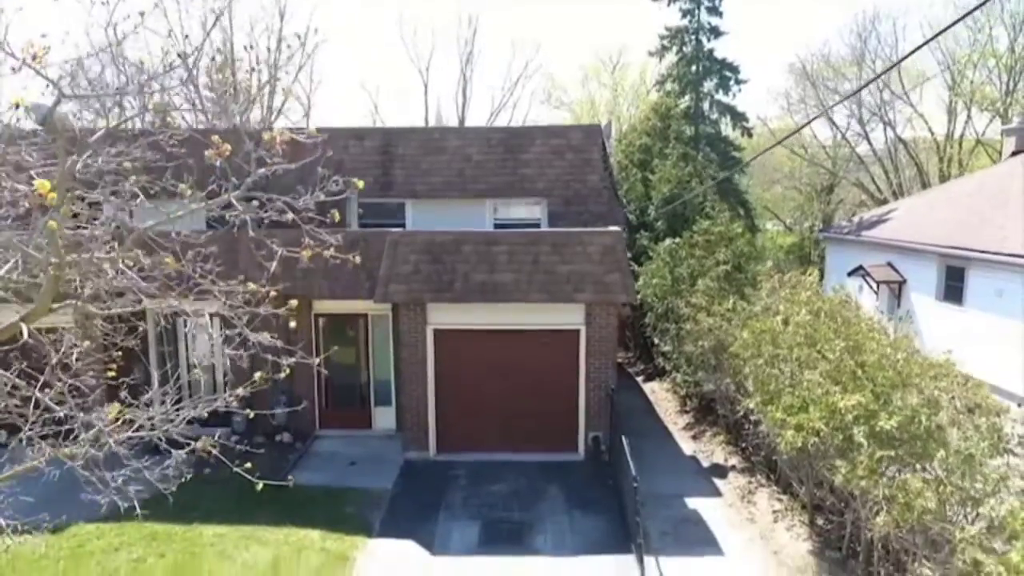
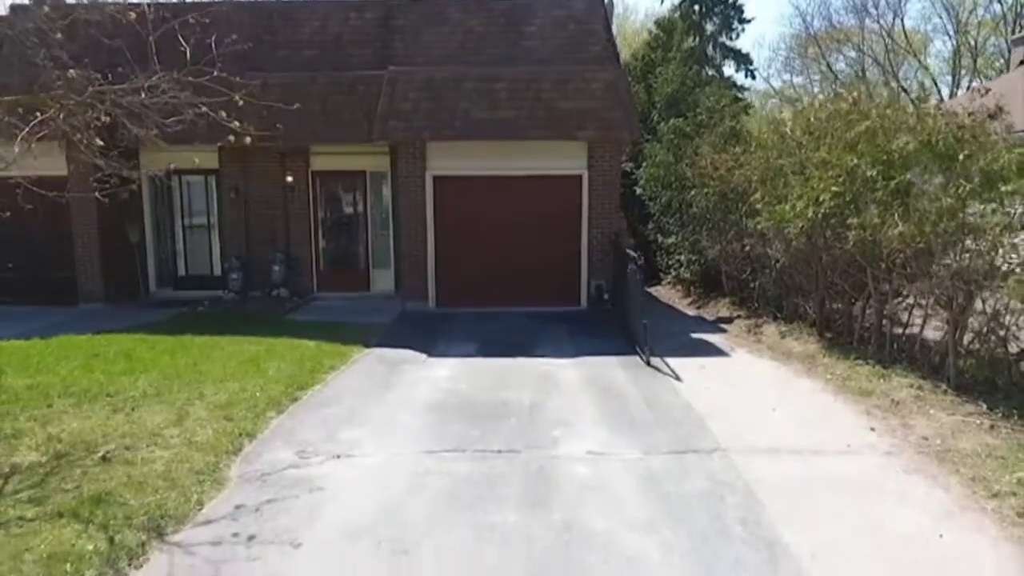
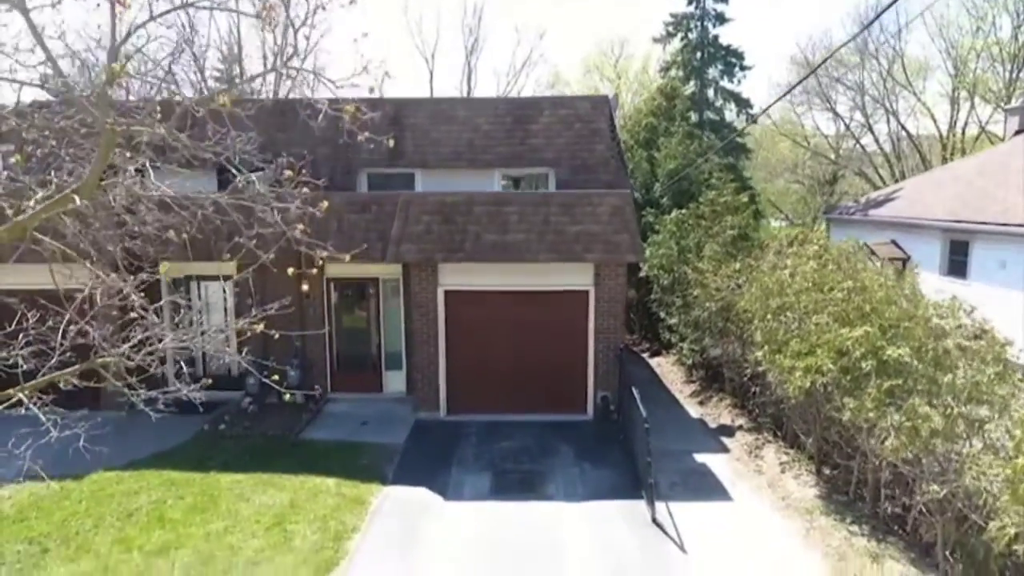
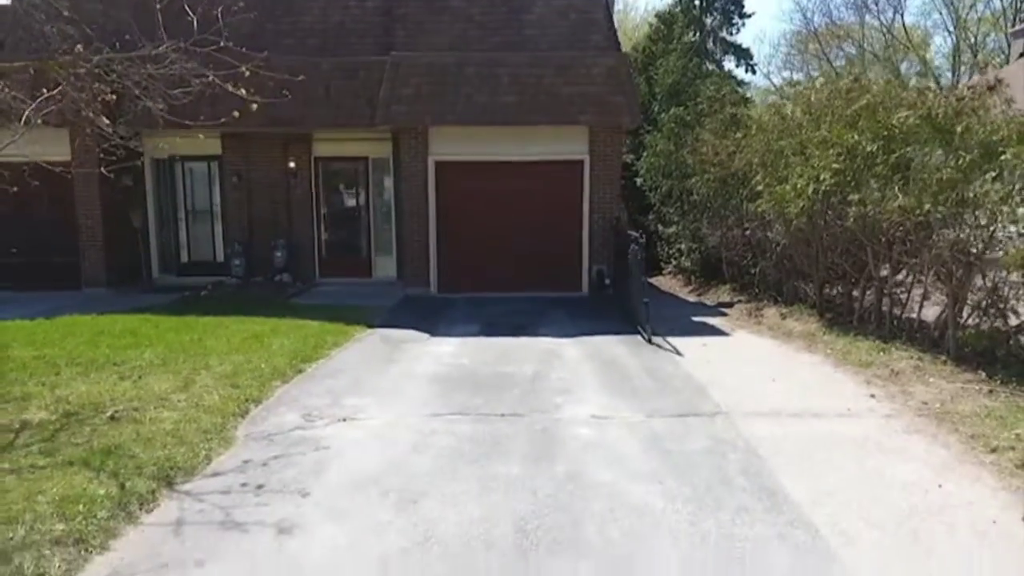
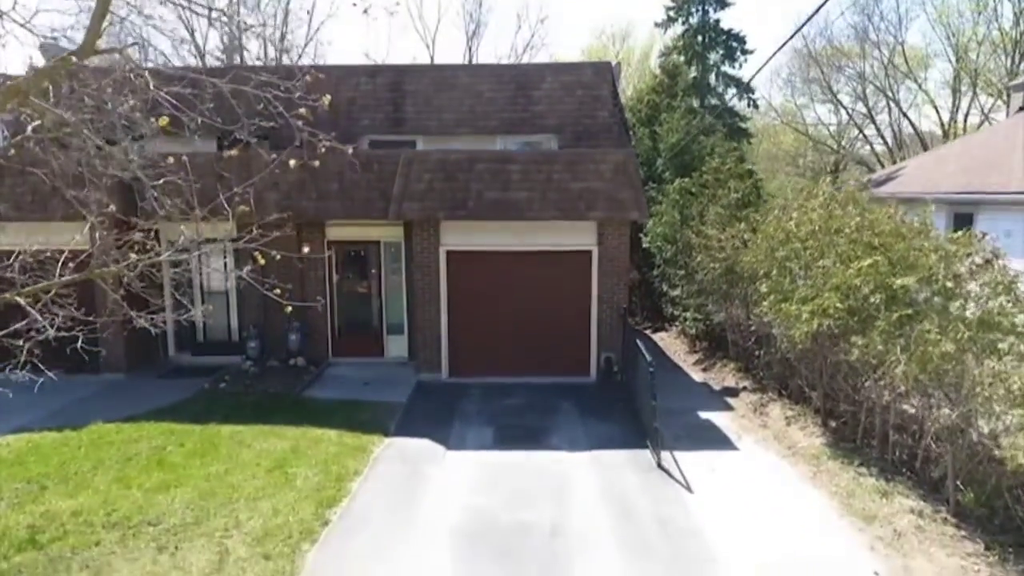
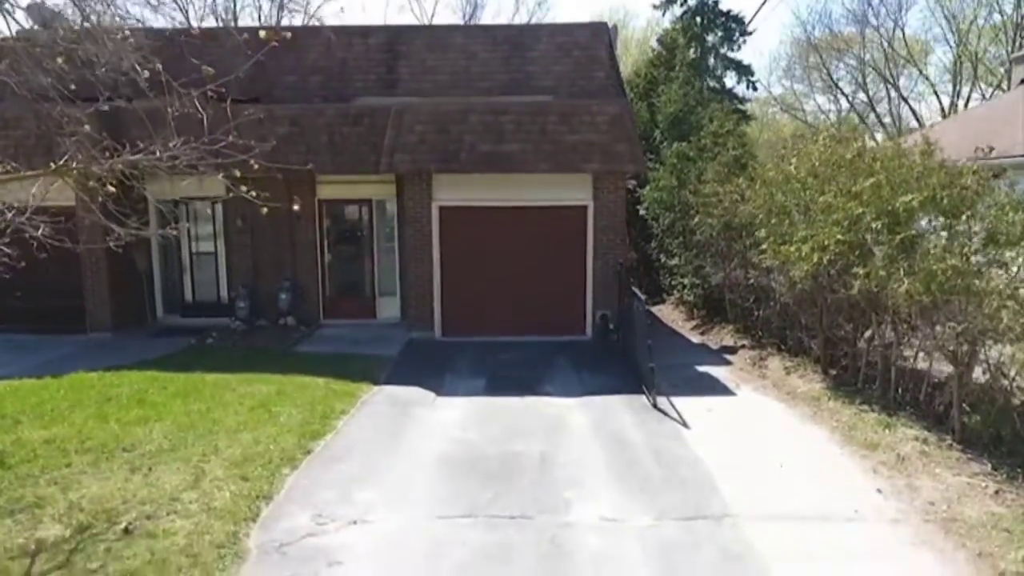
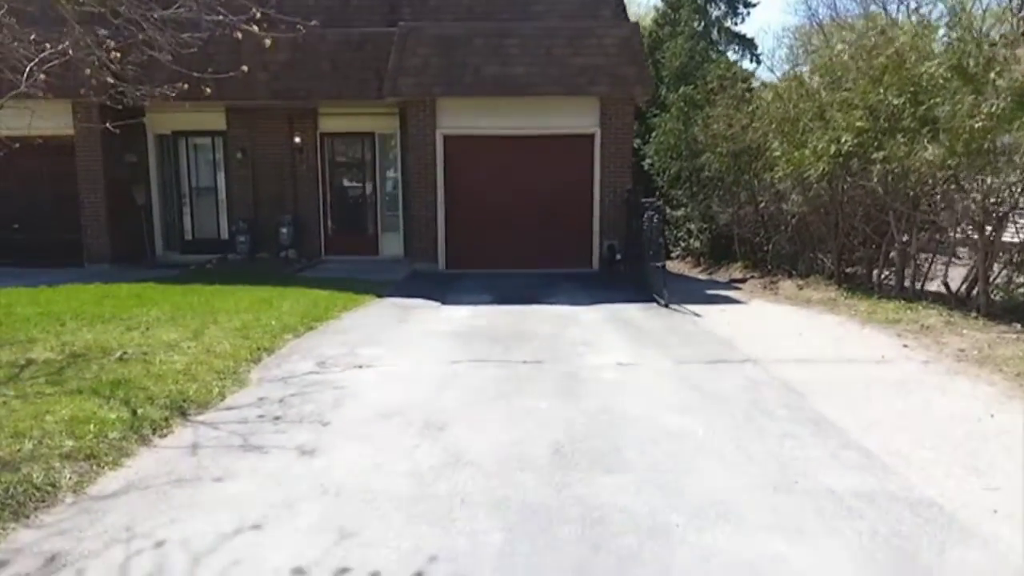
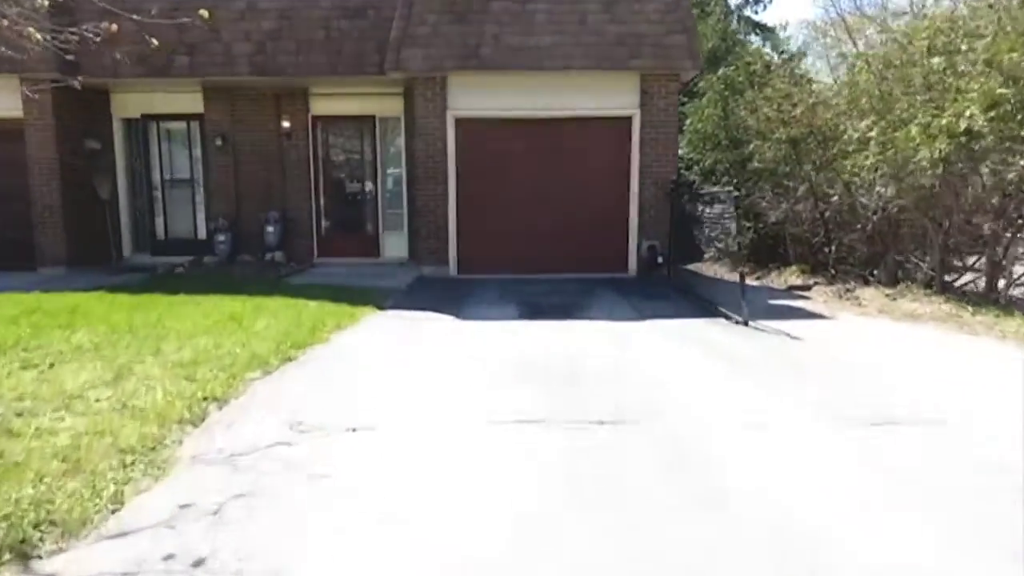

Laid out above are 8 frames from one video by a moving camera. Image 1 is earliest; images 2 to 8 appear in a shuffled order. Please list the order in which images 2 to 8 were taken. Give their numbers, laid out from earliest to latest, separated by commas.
3, 5, 6, 2, 4, 7, 8
